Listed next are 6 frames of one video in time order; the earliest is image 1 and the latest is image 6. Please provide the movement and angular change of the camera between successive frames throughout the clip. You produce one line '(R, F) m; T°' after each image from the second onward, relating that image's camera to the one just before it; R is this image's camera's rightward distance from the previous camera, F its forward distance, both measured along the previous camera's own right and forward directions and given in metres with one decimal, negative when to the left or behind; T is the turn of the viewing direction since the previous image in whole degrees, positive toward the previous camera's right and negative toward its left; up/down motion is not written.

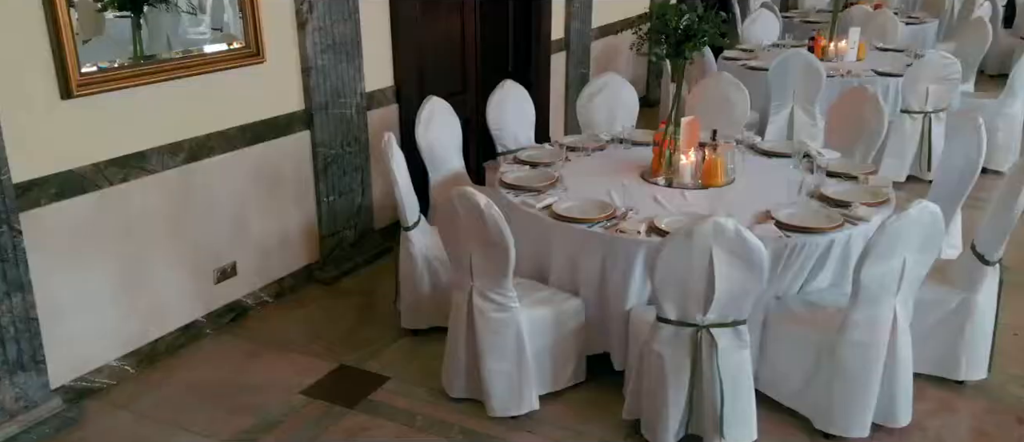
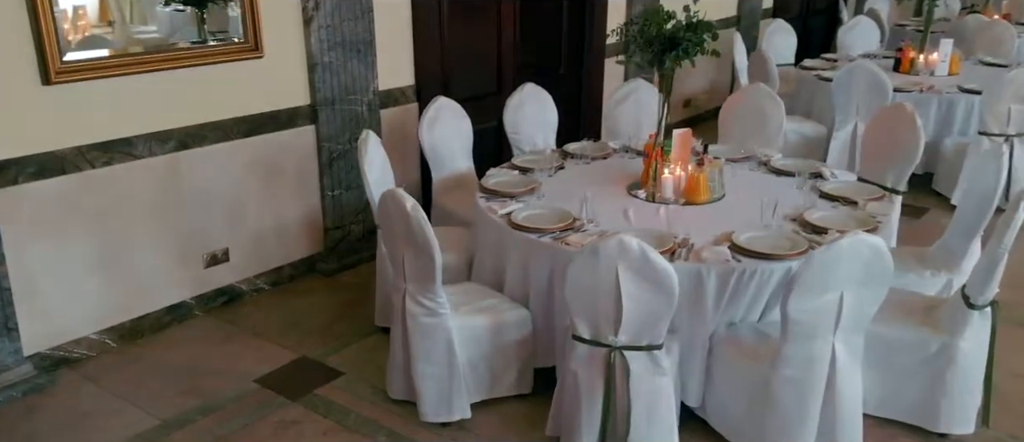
(+0.7, +0.1) m; -9°
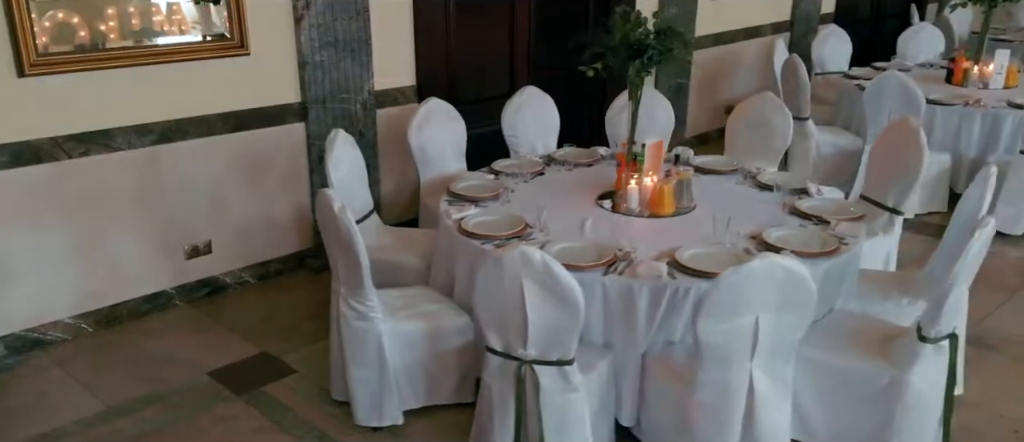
(+0.6, +0.1) m; -6°
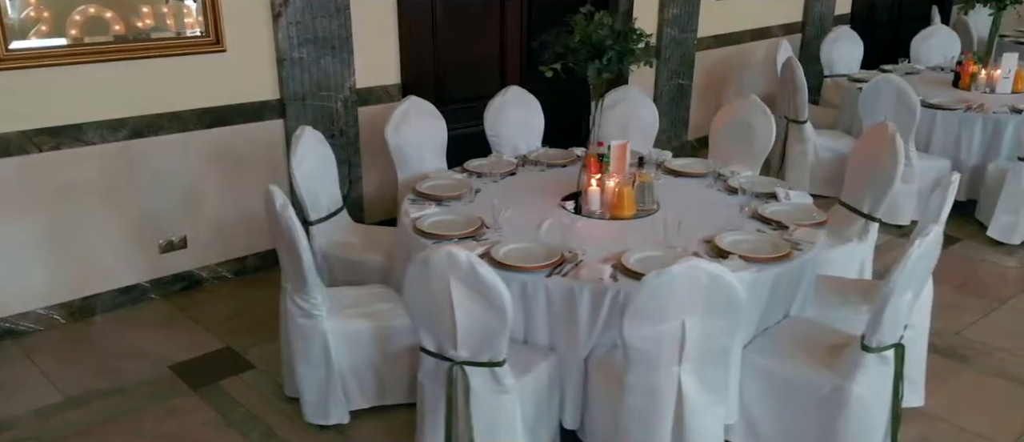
(+0.3, 0.0) m; -2°
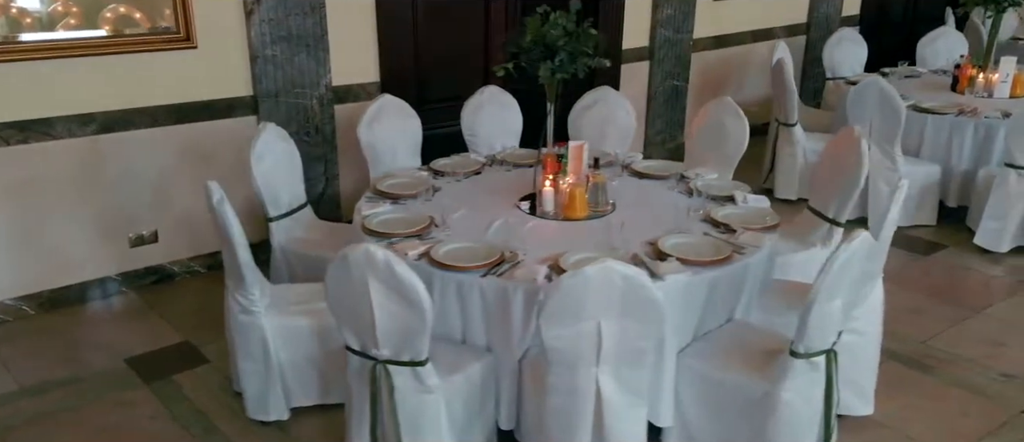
(+0.3, 0.0) m; -2°
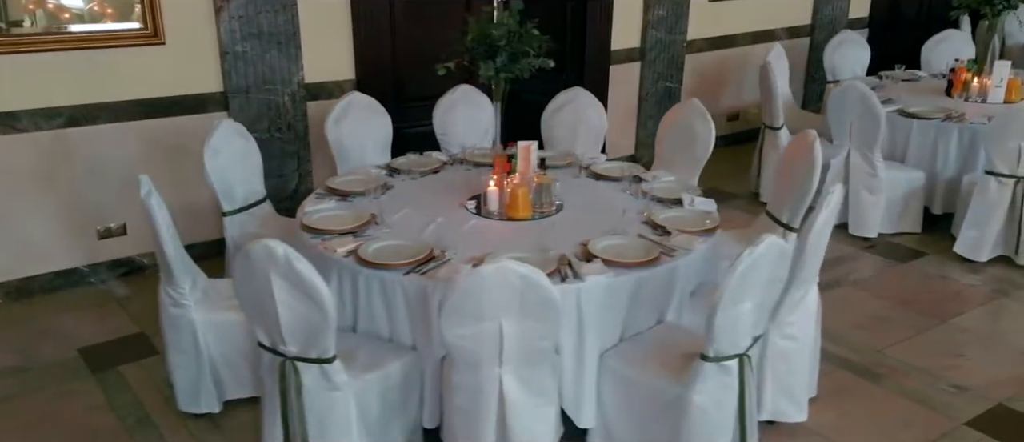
(+0.4, 0.0) m; -2°
